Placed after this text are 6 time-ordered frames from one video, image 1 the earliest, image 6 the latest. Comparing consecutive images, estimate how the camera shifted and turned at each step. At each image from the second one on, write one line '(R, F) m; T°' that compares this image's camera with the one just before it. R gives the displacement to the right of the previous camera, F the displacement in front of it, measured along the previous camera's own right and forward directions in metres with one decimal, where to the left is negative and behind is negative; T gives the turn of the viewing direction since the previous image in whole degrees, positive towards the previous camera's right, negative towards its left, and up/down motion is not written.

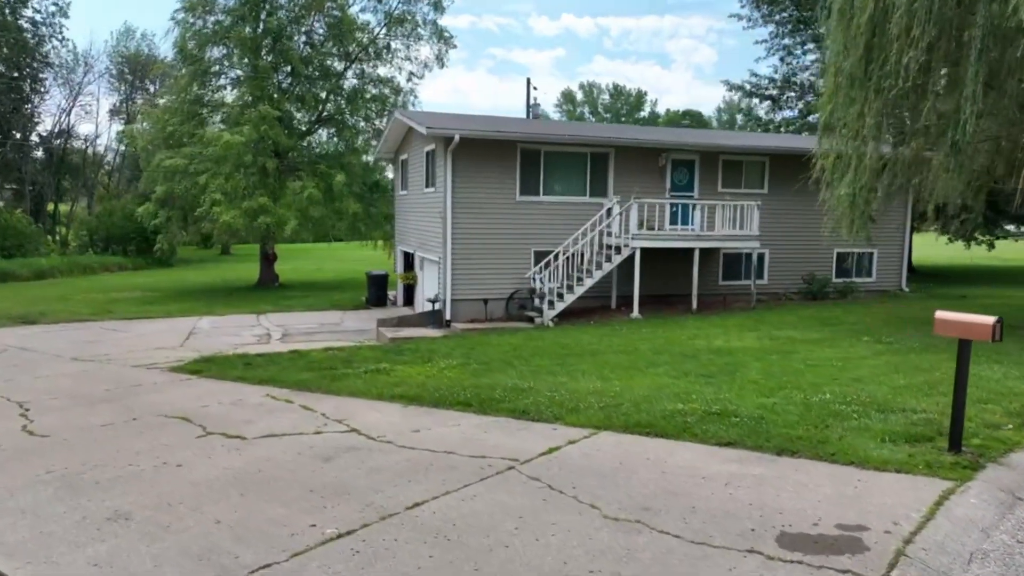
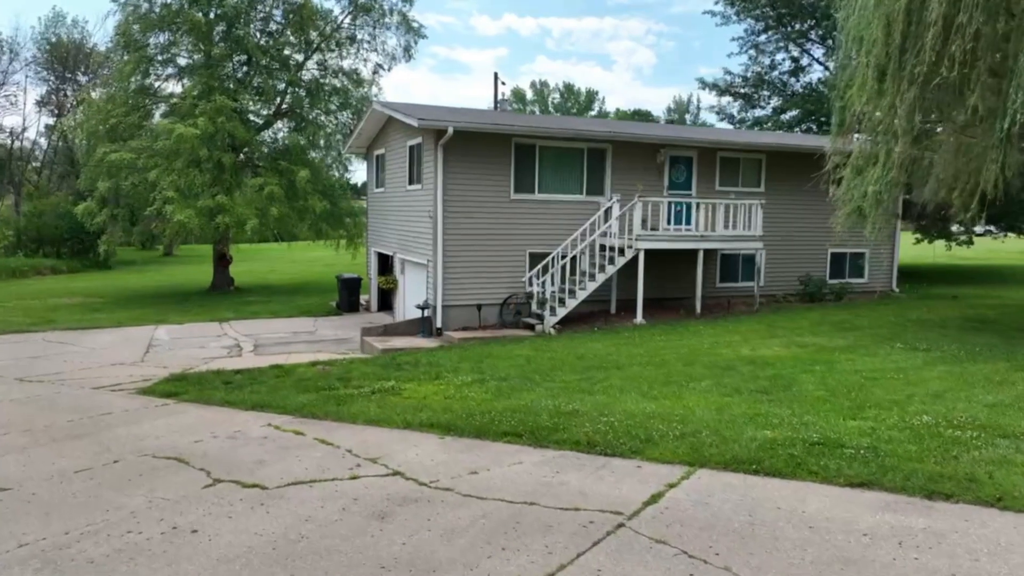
(-1.0, +1.1) m; +4°
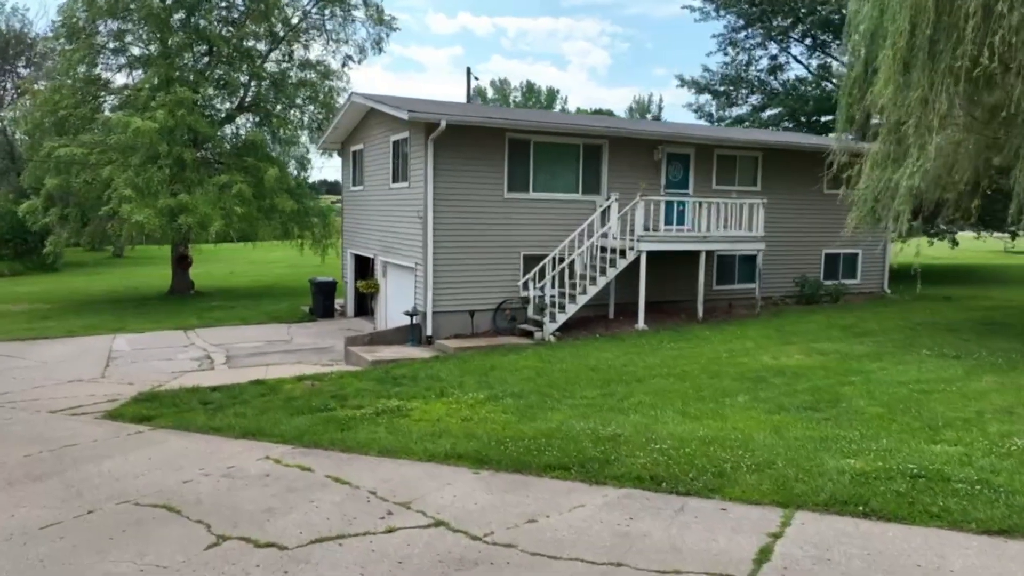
(-0.7, +0.9) m; +3°
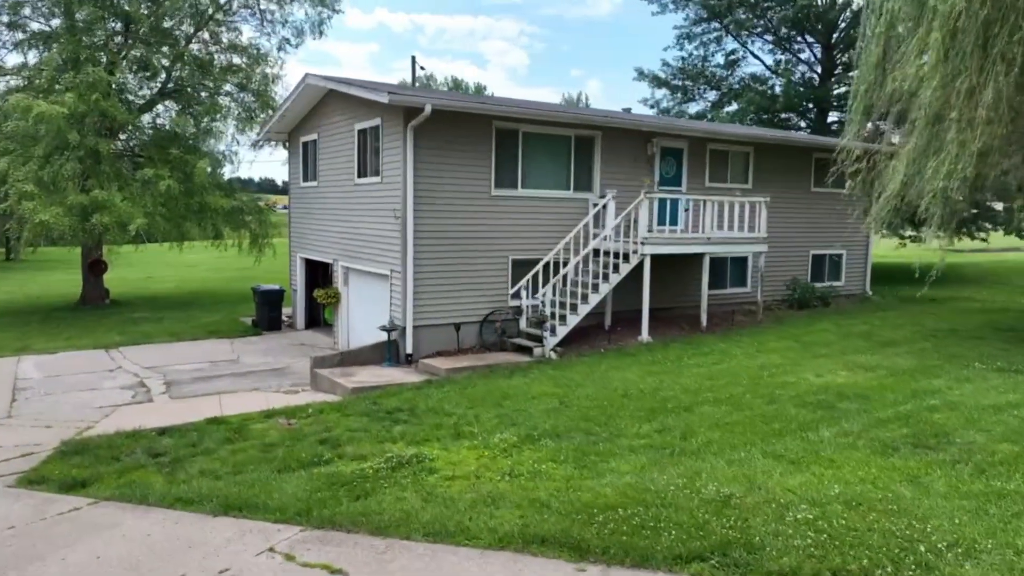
(-1.1, +1.7) m; +6°
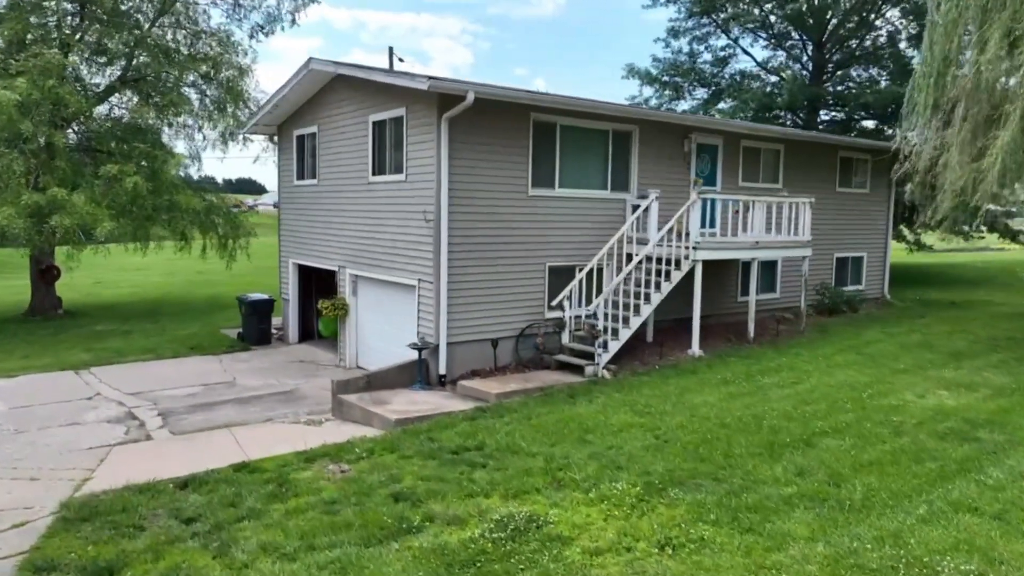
(-1.4, +1.3) m; +4°
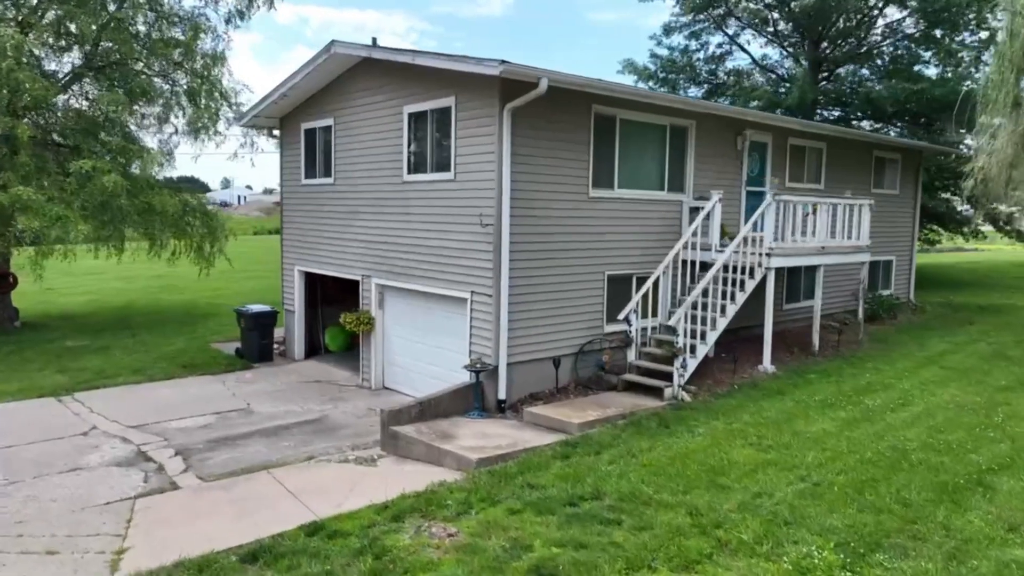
(-1.5, +1.2) m; +4°
